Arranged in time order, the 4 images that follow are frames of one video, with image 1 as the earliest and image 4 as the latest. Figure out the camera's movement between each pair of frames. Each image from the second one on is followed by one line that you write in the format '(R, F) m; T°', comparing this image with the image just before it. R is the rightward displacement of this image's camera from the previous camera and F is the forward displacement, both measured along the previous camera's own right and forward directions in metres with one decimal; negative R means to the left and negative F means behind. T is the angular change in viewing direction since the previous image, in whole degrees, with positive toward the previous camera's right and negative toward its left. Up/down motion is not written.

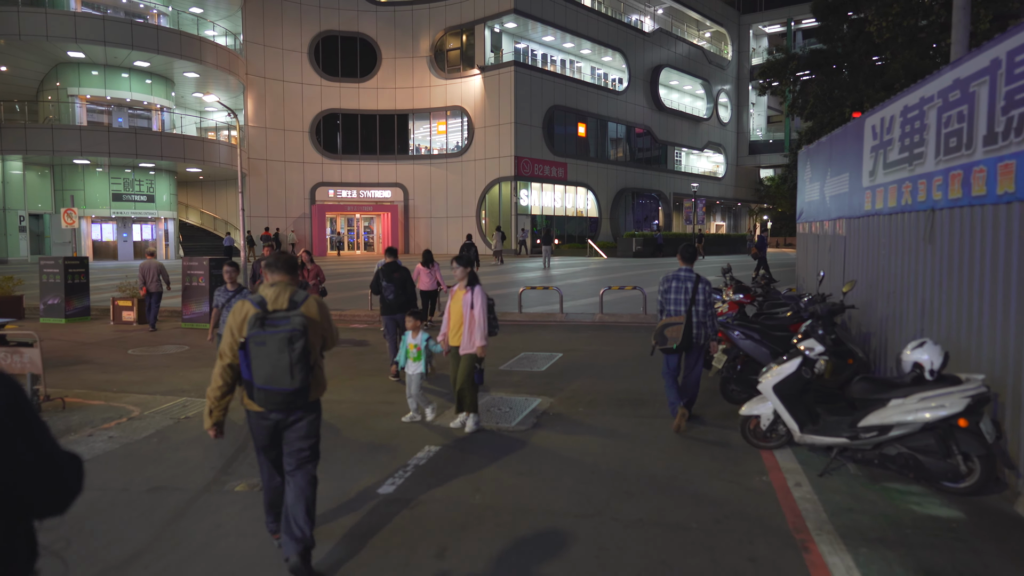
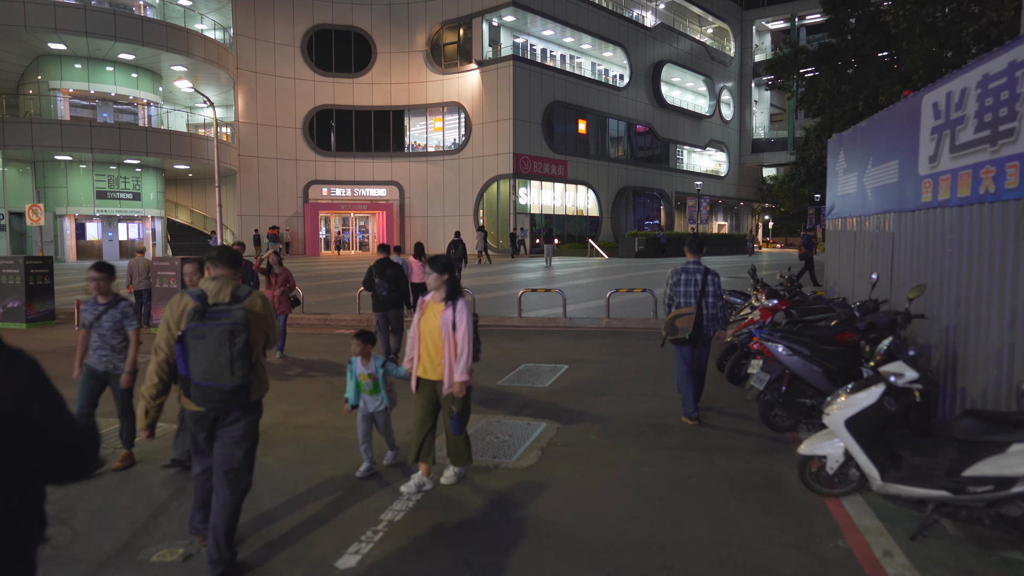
(0.0, +1.1) m; 0°
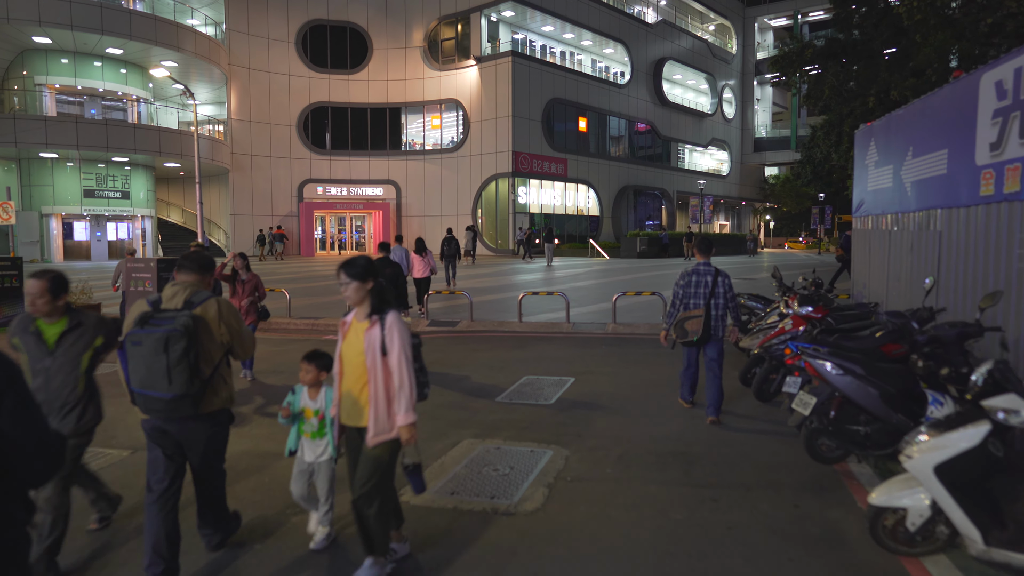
(0.0, +0.8) m; 0°
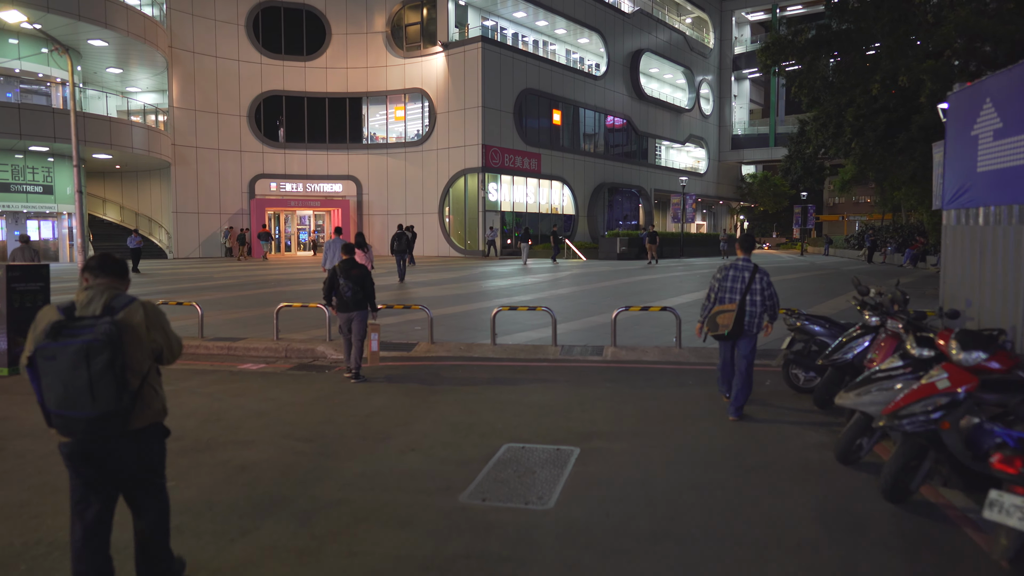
(0.0, +2.7) m; +3°
